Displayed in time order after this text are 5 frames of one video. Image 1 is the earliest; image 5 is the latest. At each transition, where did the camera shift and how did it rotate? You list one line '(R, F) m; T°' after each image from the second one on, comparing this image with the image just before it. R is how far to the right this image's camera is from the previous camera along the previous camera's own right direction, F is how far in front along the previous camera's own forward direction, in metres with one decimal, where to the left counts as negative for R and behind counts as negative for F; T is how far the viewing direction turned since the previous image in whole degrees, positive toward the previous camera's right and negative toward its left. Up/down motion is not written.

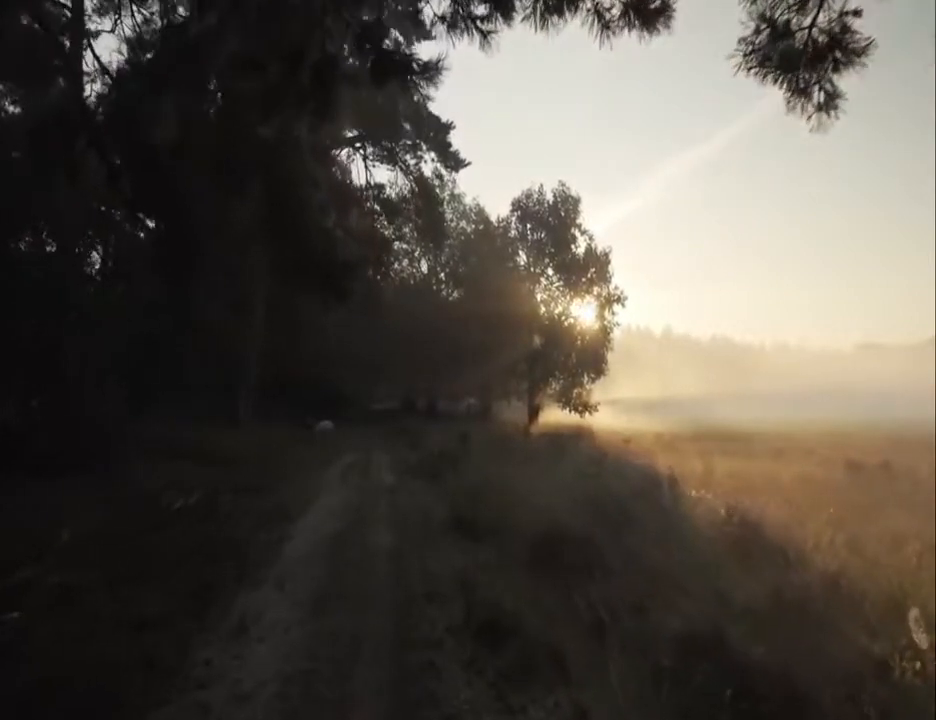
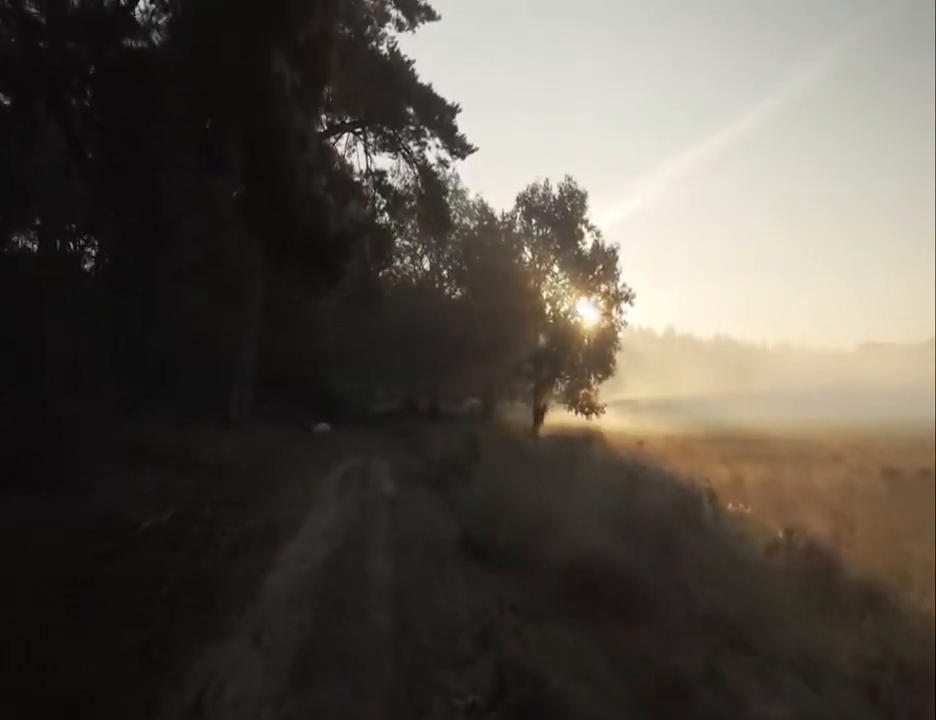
(-0.2, +2.0) m; 0°
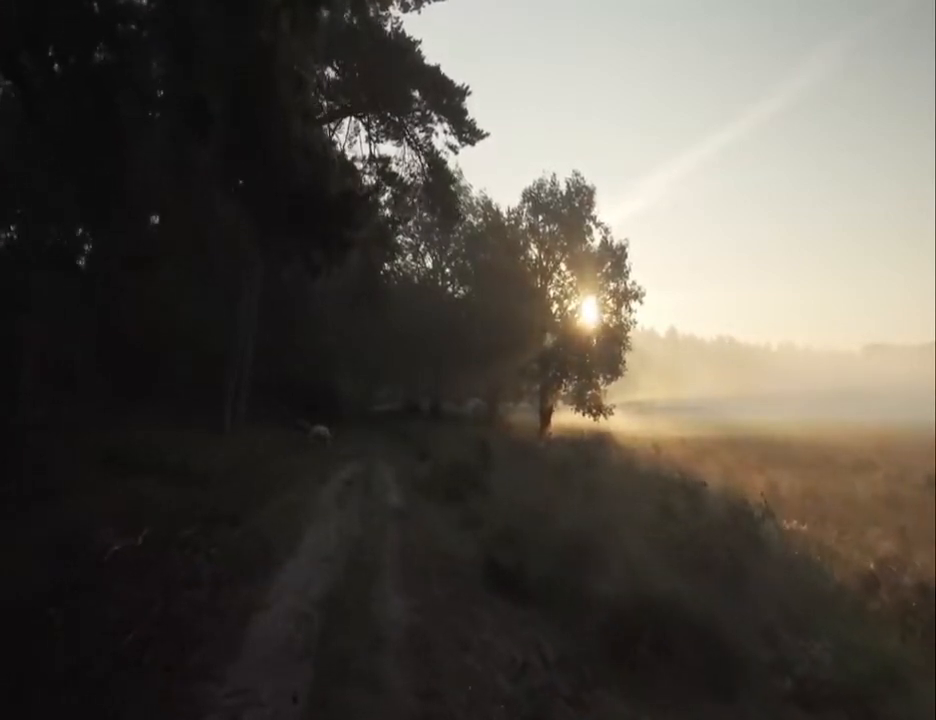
(-0.3, +1.9) m; 0°
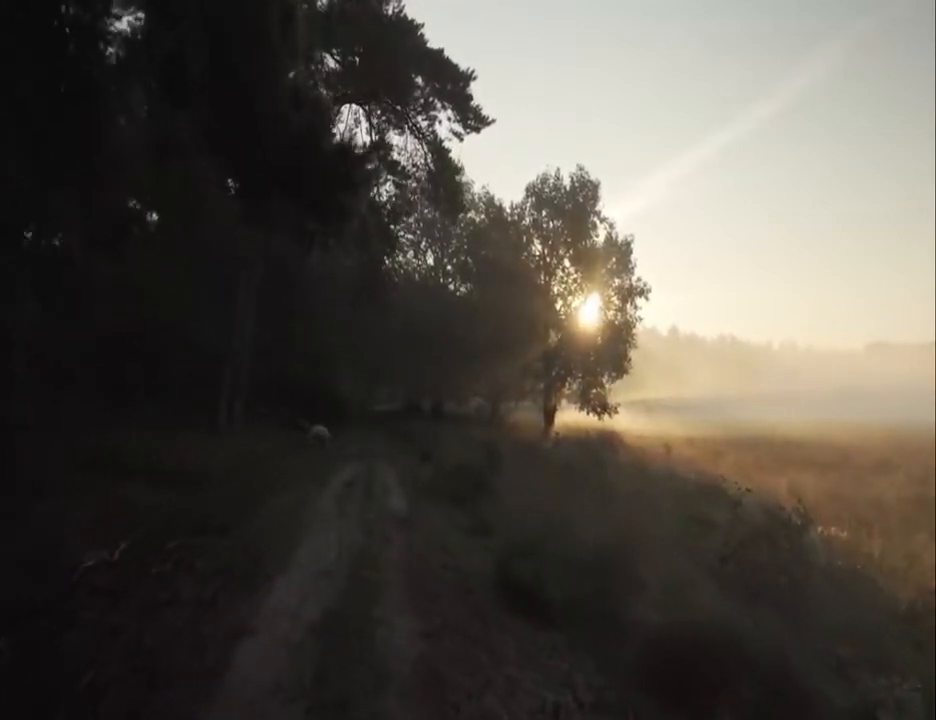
(-0.2, +1.2) m; 0°
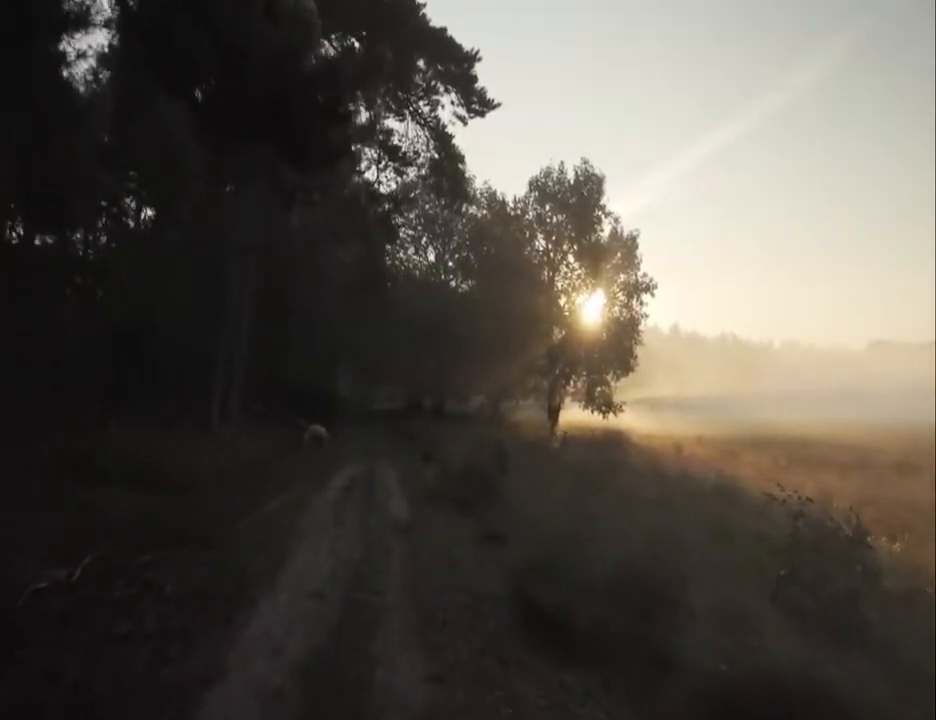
(-0.1, +1.4) m; 0°
